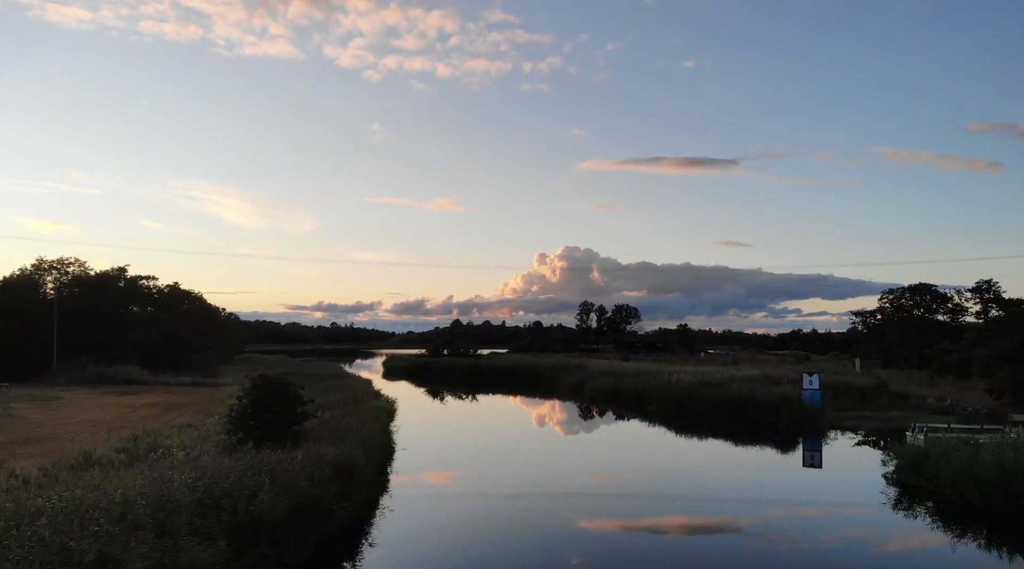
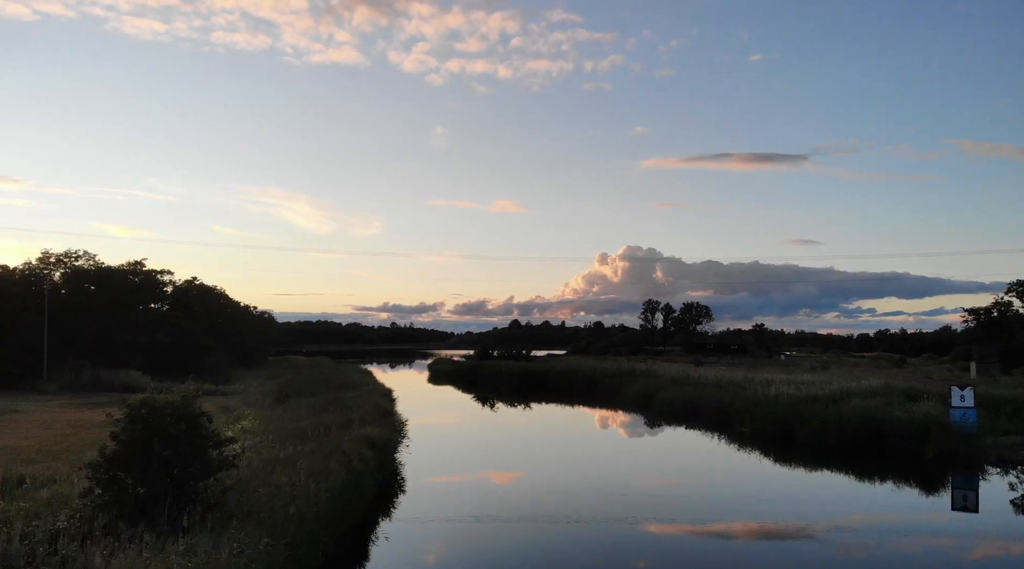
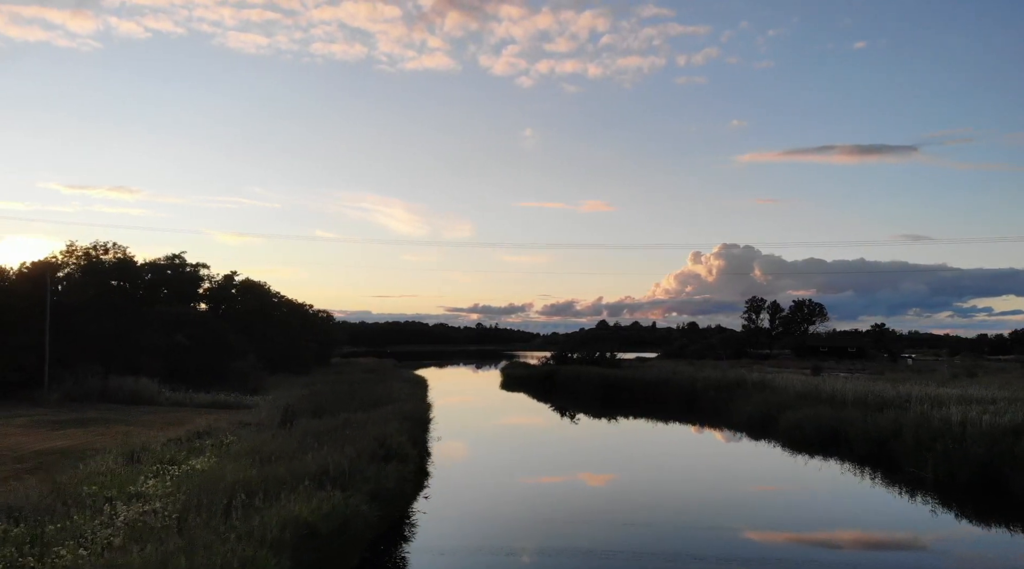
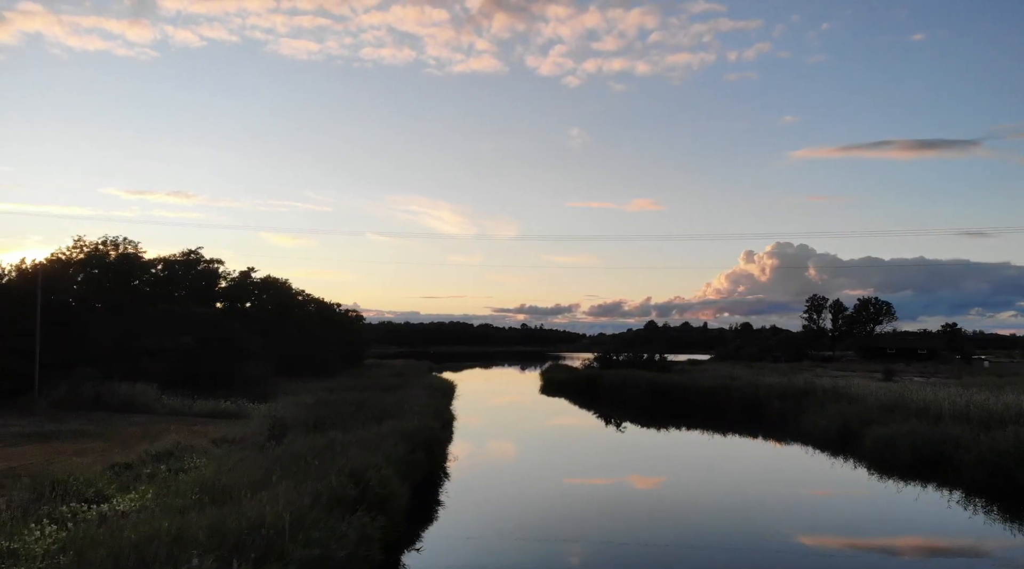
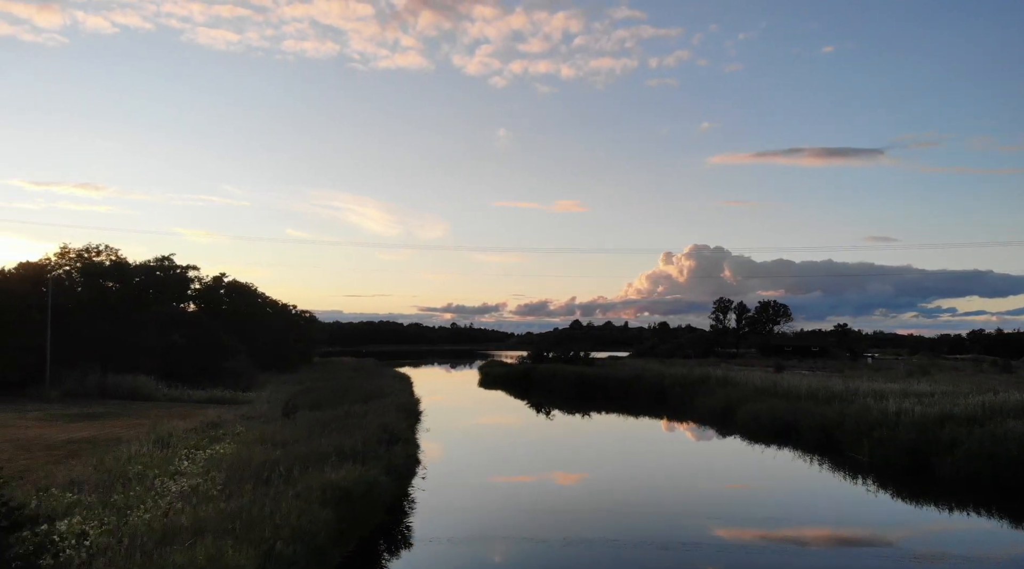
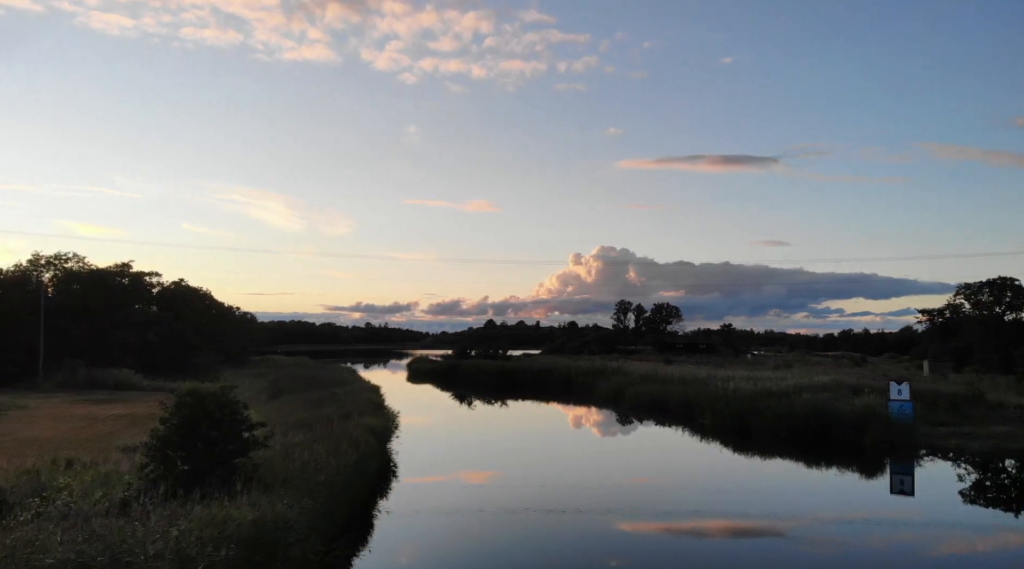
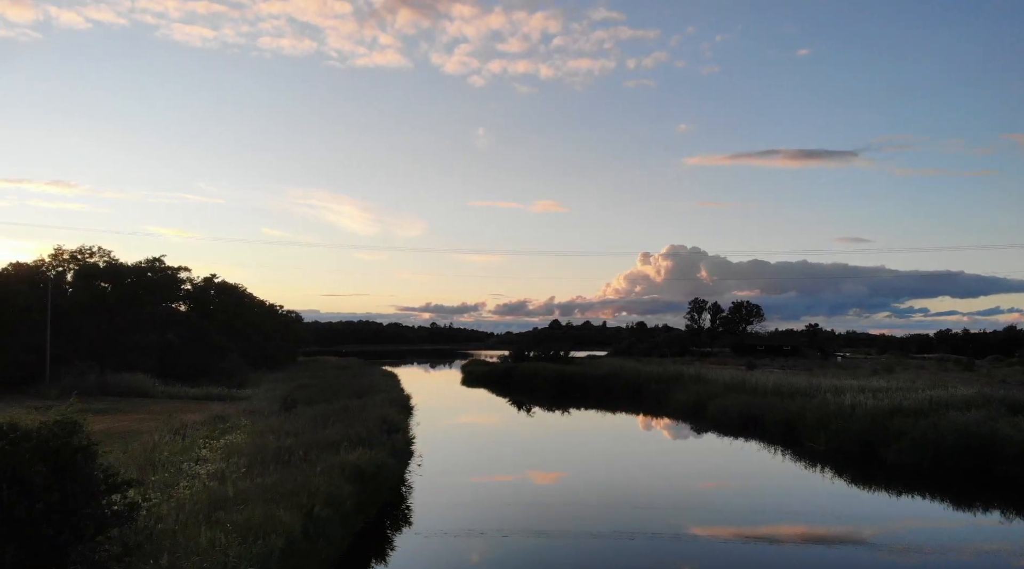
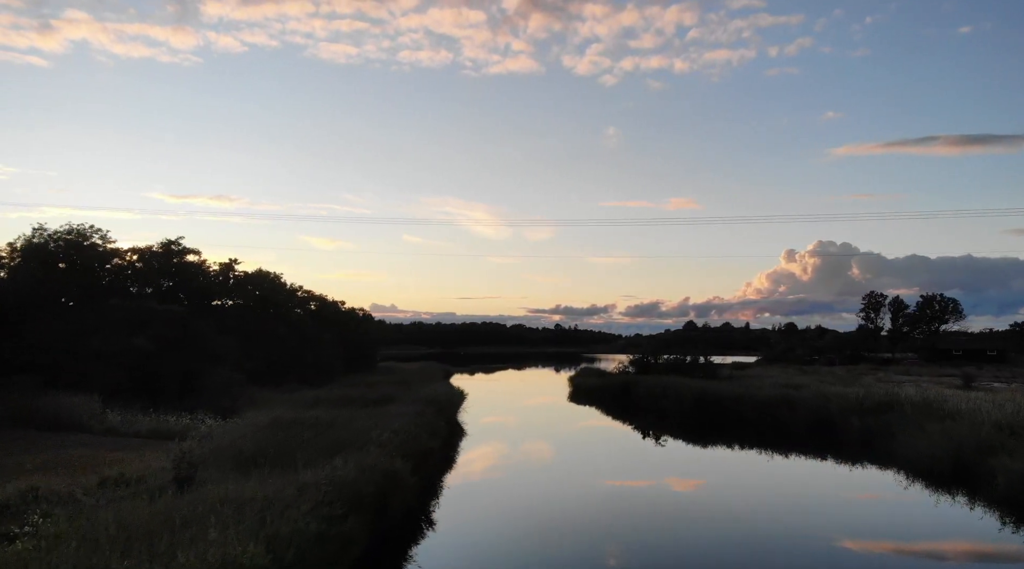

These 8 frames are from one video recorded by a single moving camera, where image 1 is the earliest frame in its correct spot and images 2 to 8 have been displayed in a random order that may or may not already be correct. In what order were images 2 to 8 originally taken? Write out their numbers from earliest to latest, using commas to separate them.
6, 2, 7, 5, 3, 4, 8
